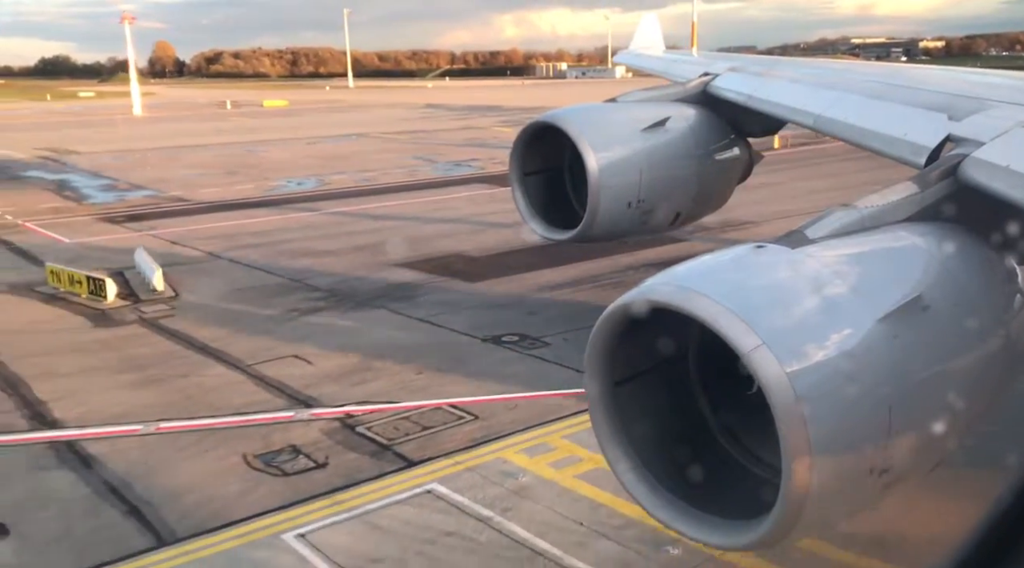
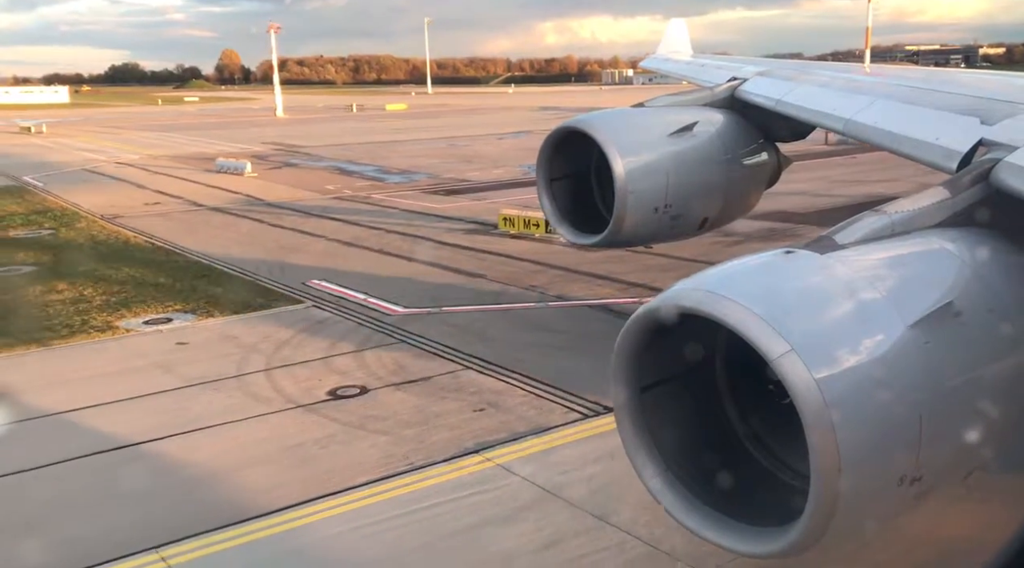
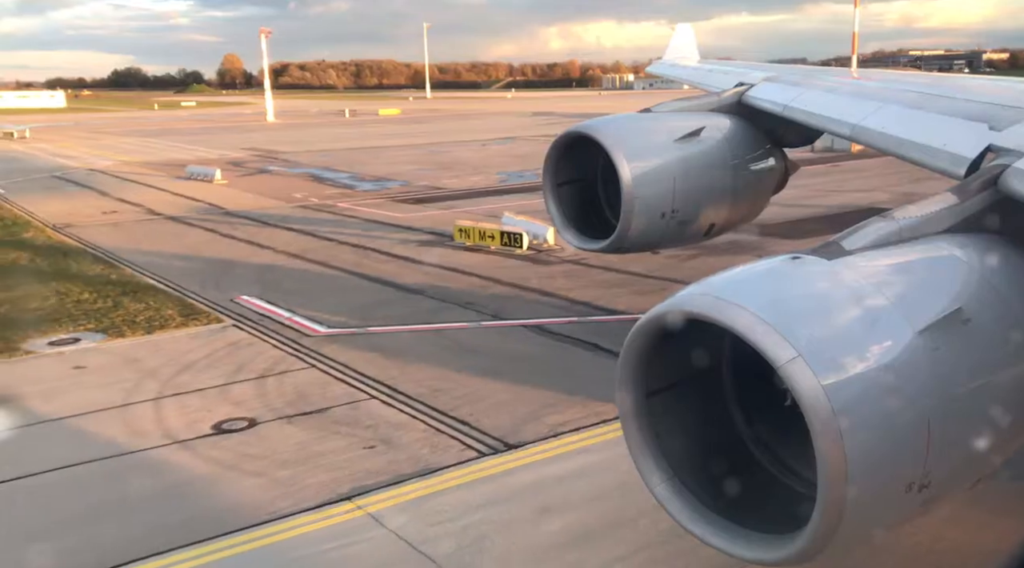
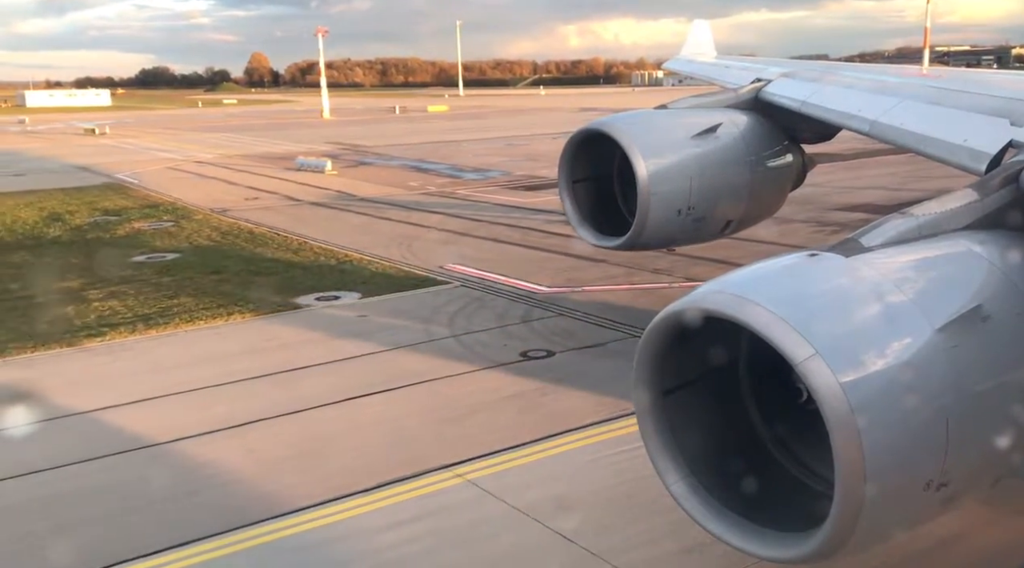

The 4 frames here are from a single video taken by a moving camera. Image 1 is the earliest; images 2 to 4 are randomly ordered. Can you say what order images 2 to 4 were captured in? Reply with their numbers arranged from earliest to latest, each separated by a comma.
3, 2, 4
